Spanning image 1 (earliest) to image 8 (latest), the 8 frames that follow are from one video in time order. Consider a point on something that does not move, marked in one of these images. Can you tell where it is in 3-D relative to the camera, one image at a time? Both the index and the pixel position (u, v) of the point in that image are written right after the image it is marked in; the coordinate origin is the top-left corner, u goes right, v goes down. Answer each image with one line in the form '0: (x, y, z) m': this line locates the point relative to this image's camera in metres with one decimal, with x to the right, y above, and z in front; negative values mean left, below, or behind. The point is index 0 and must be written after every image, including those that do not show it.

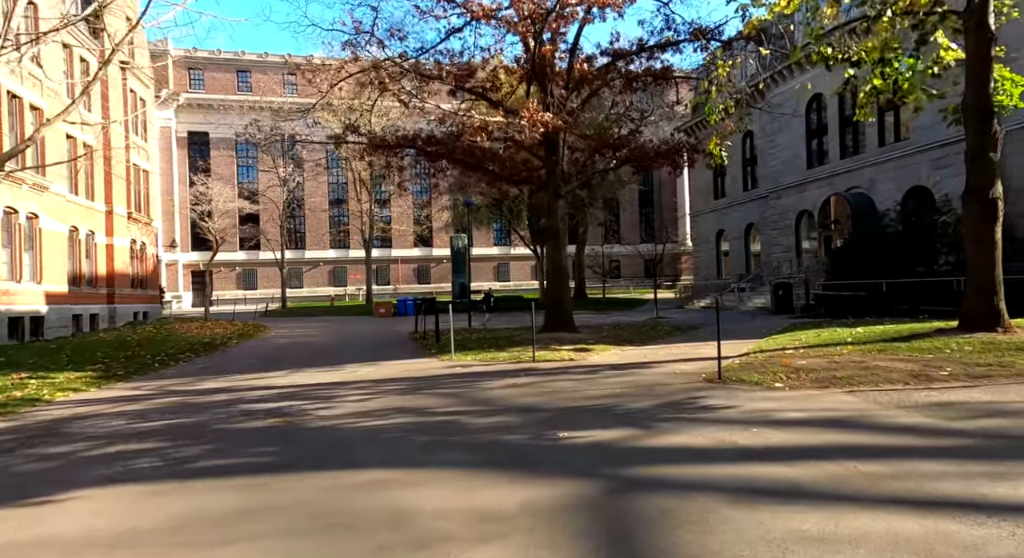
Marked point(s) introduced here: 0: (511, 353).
0: (-0.1, -0.9, +9.1) m
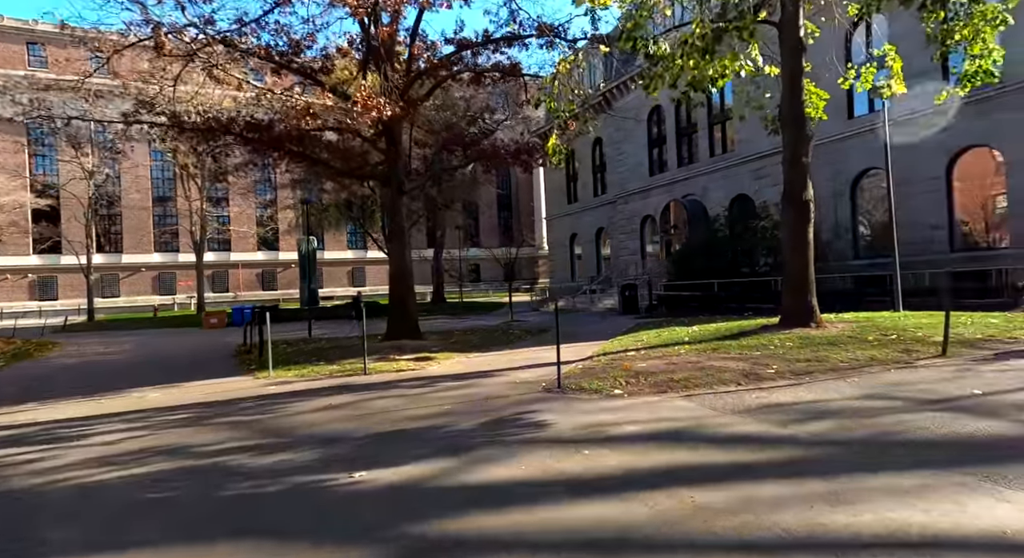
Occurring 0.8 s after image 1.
0: (-2.0, -1.0, +8.4) m
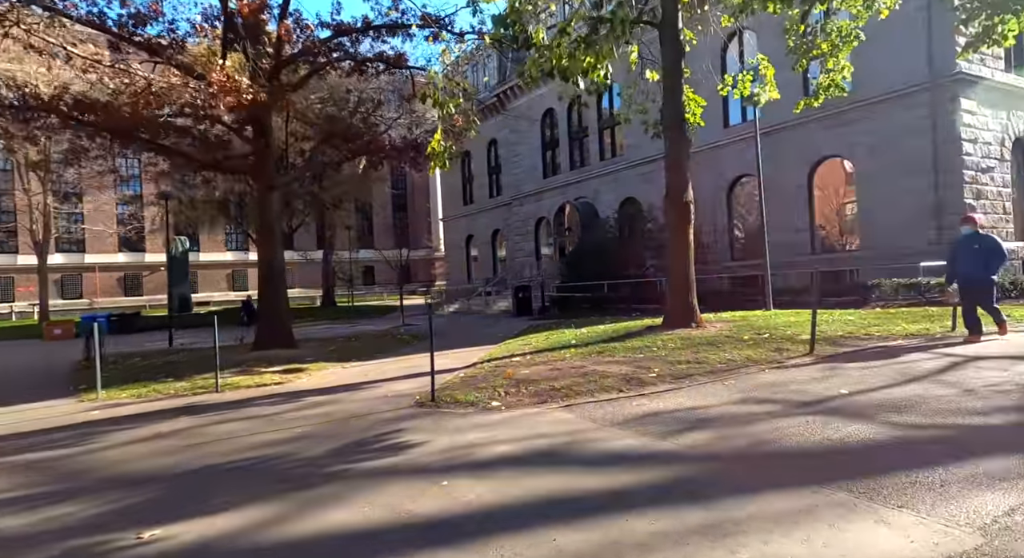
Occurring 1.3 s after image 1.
0: (-3.4, -1.1, +7.6) m
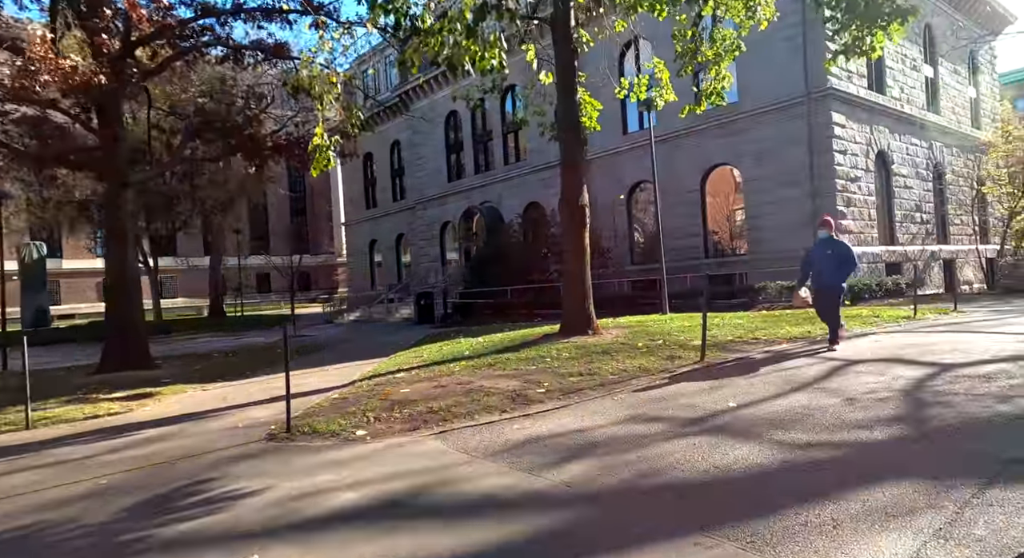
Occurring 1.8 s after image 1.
0: (-4.5, -1.2, +6.5) m
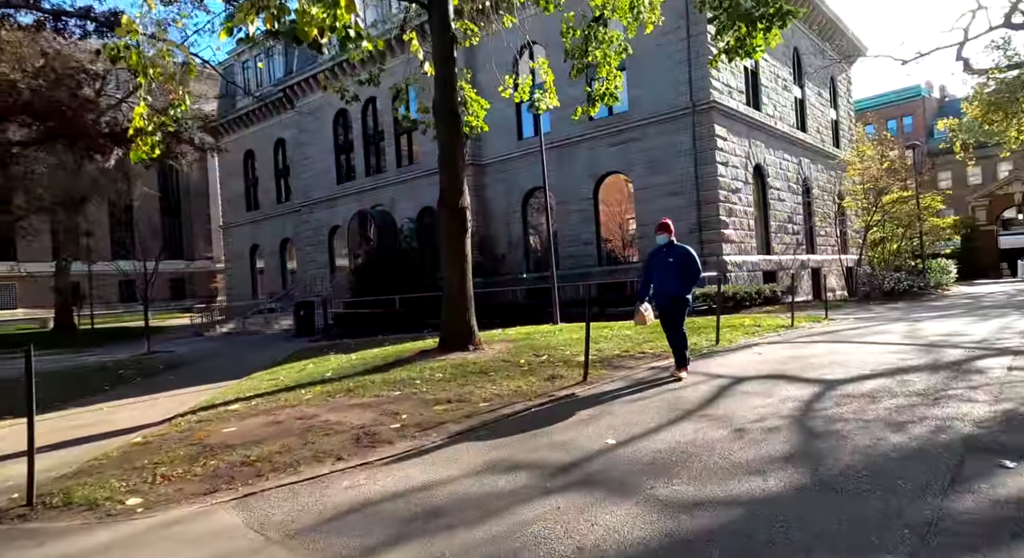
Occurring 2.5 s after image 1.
0: (-5.7, -1.3, +4.8) m
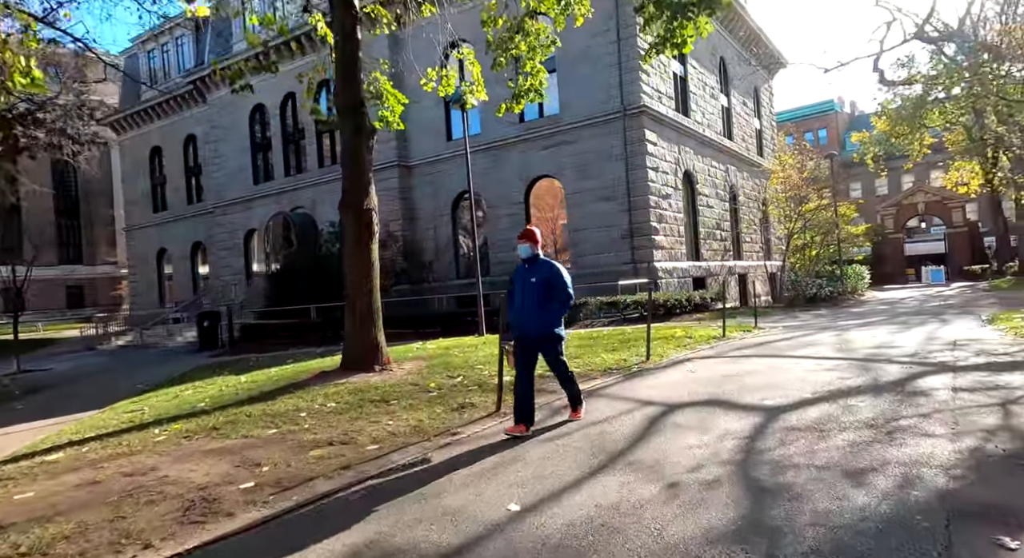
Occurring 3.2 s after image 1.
0: (-6.3, -1.4, +3.1) m
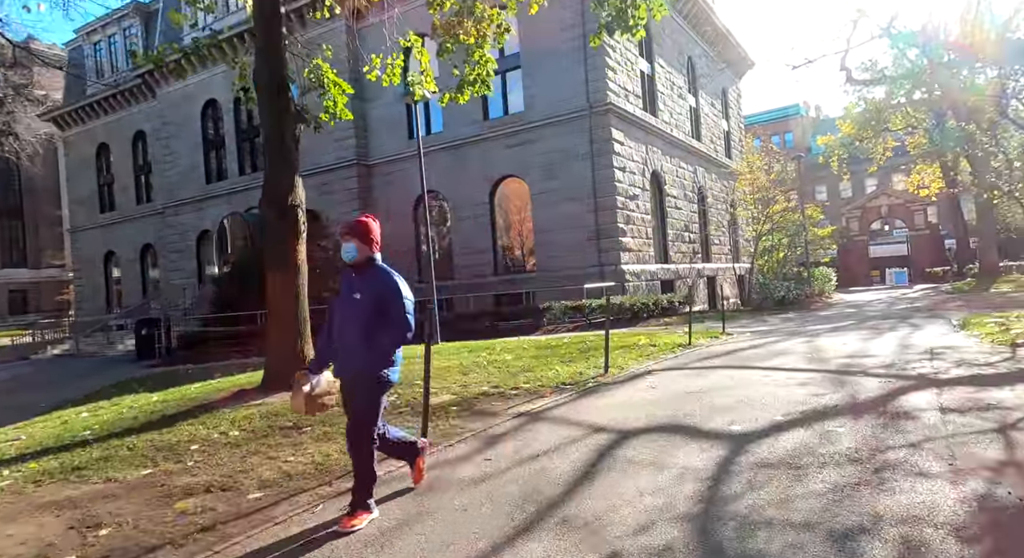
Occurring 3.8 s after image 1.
0: (-6.8, -1.5, +1.8) m
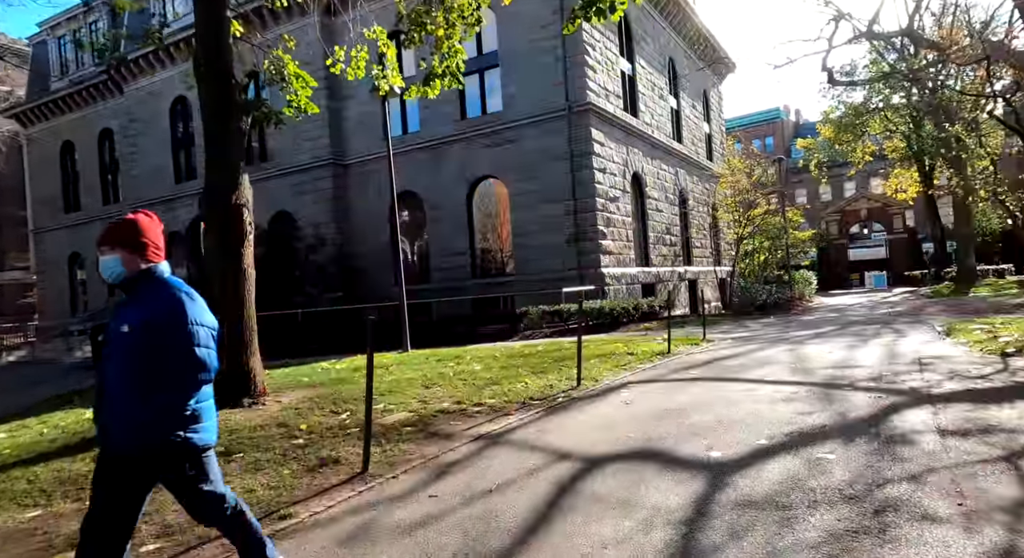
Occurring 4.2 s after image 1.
0: (-7.0, -1.6, +0.9) m
